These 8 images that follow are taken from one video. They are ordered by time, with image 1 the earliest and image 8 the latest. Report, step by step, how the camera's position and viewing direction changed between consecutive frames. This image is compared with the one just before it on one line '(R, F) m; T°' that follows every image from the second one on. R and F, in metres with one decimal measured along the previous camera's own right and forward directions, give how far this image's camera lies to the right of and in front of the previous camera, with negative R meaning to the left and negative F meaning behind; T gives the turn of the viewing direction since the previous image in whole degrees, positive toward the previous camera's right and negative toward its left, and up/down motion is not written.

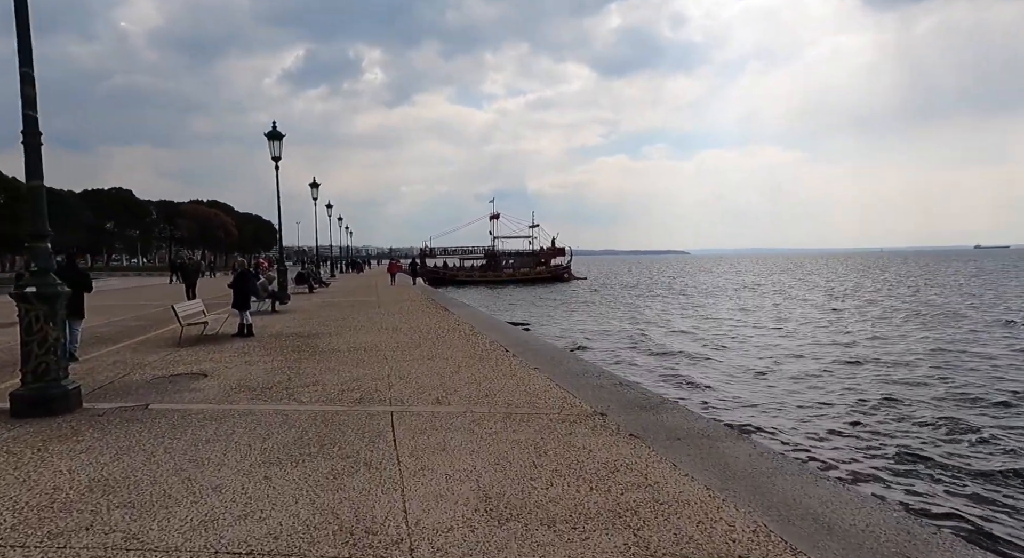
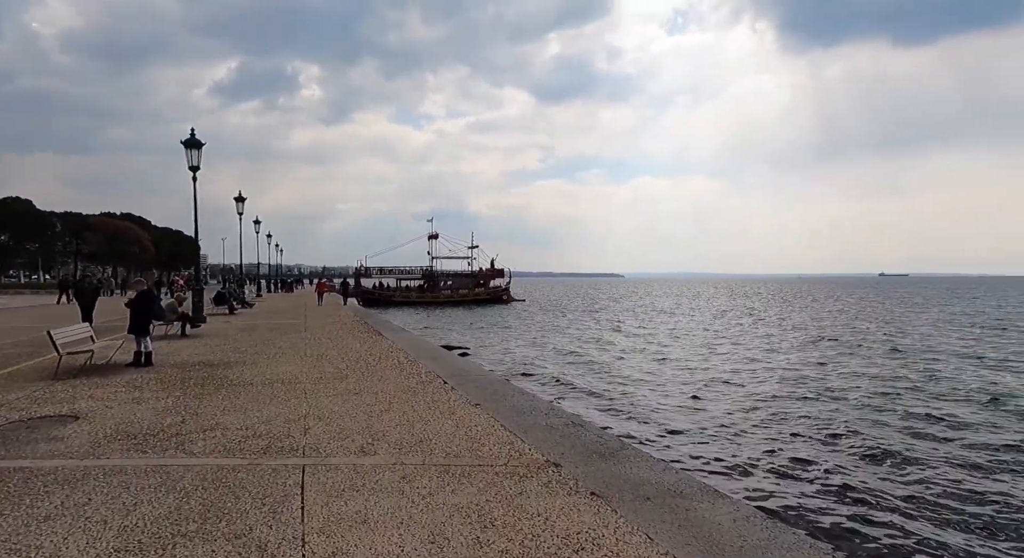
(0.0, +1.0) m; +5°
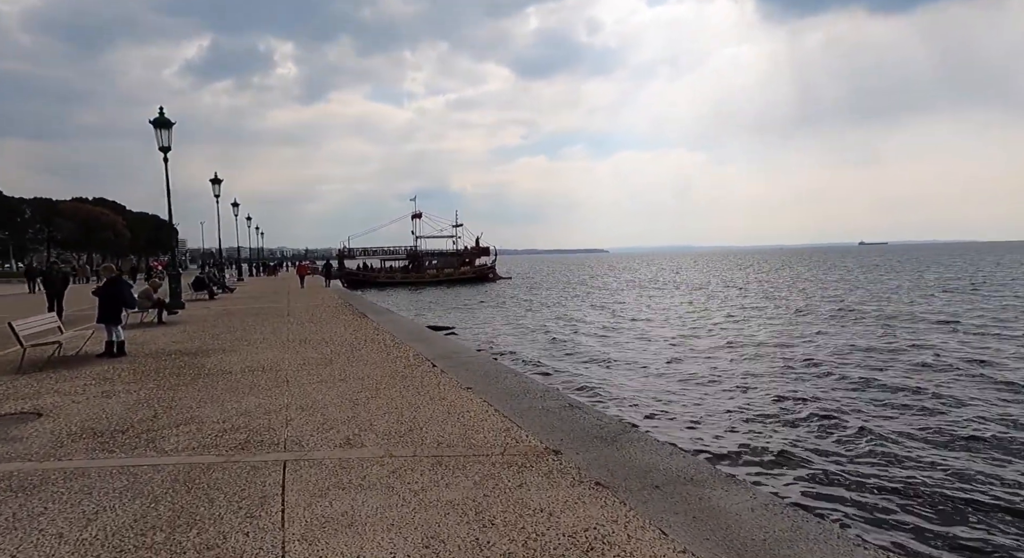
(-0.1, +0.4) m; +1°
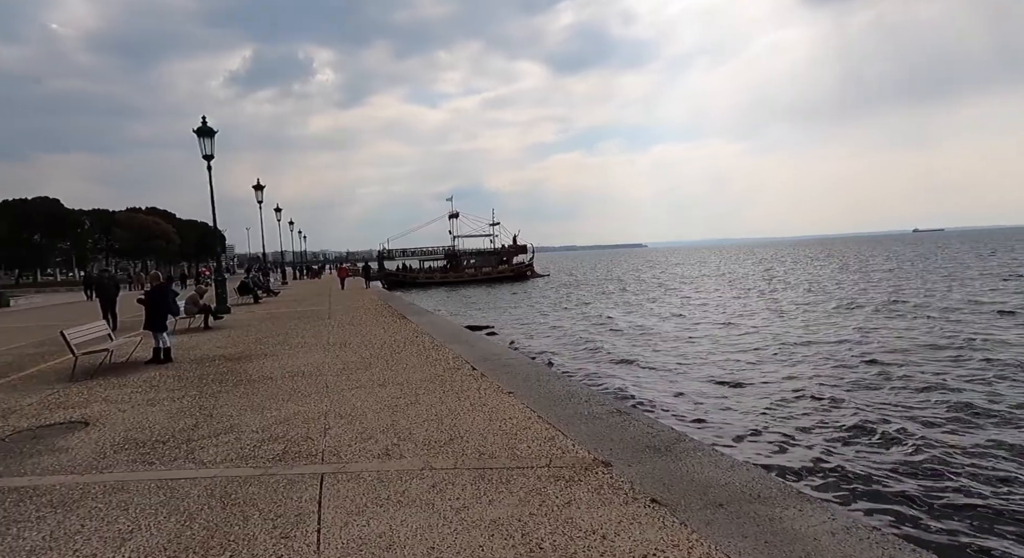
(0.0, +0.3) m; -3°
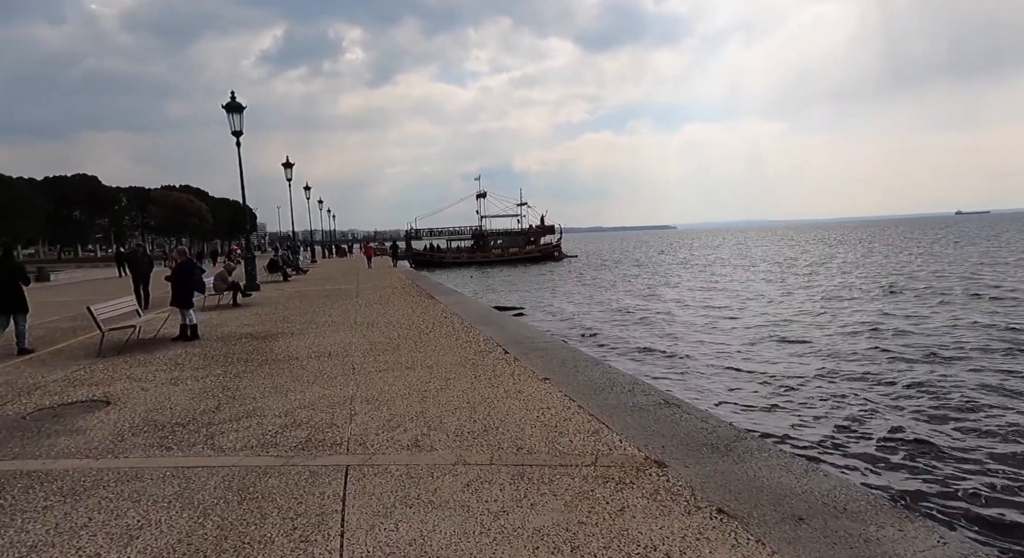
(-0.1, +0.5) m; -2°
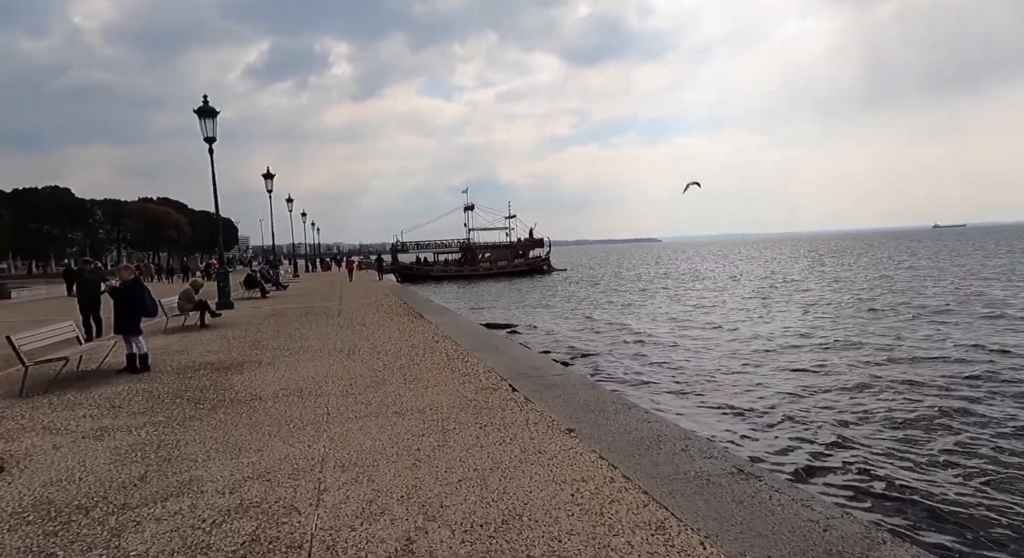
(-0.2, +1.5) m; +1°
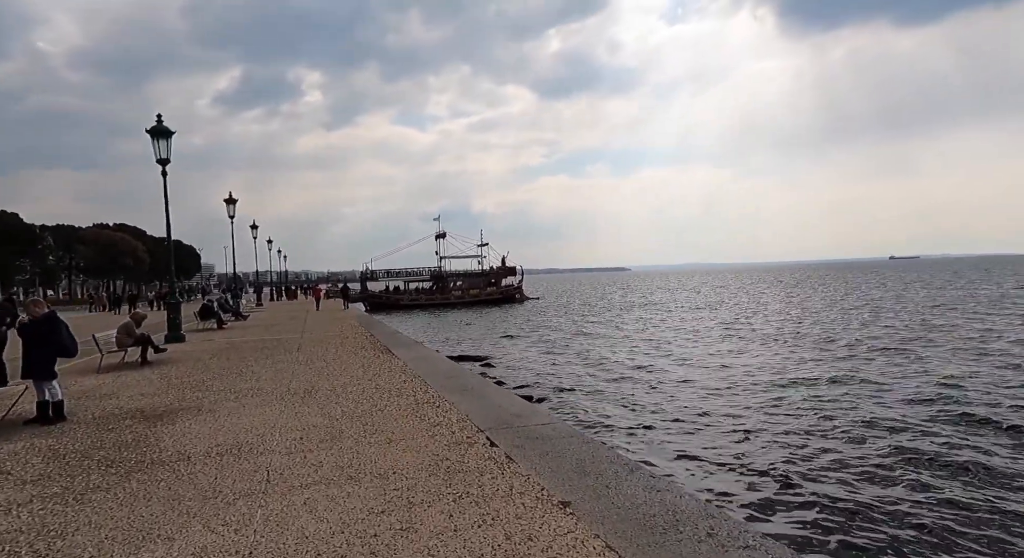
(-0.1, +1.1) m; +2°
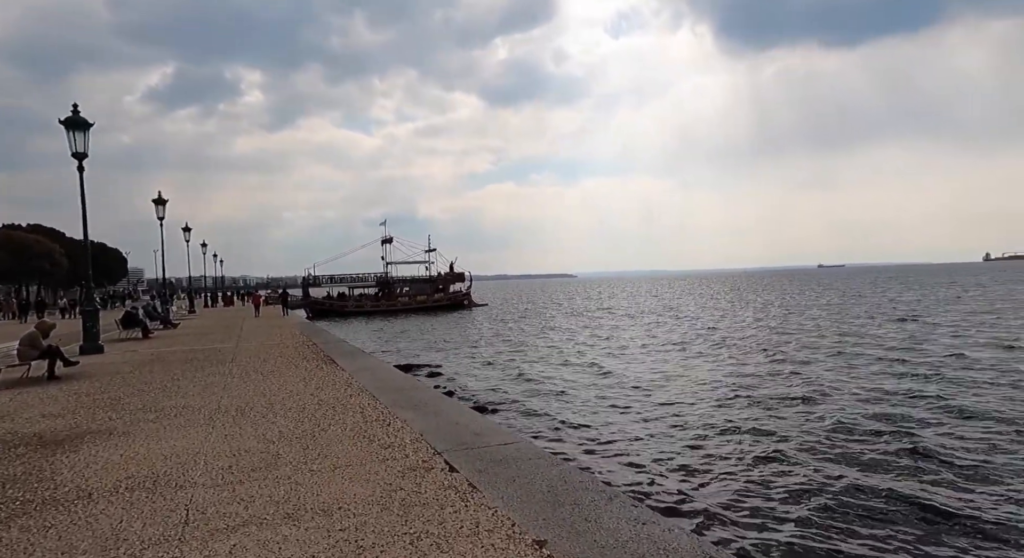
(-0.2, +0.7) m; +5°
